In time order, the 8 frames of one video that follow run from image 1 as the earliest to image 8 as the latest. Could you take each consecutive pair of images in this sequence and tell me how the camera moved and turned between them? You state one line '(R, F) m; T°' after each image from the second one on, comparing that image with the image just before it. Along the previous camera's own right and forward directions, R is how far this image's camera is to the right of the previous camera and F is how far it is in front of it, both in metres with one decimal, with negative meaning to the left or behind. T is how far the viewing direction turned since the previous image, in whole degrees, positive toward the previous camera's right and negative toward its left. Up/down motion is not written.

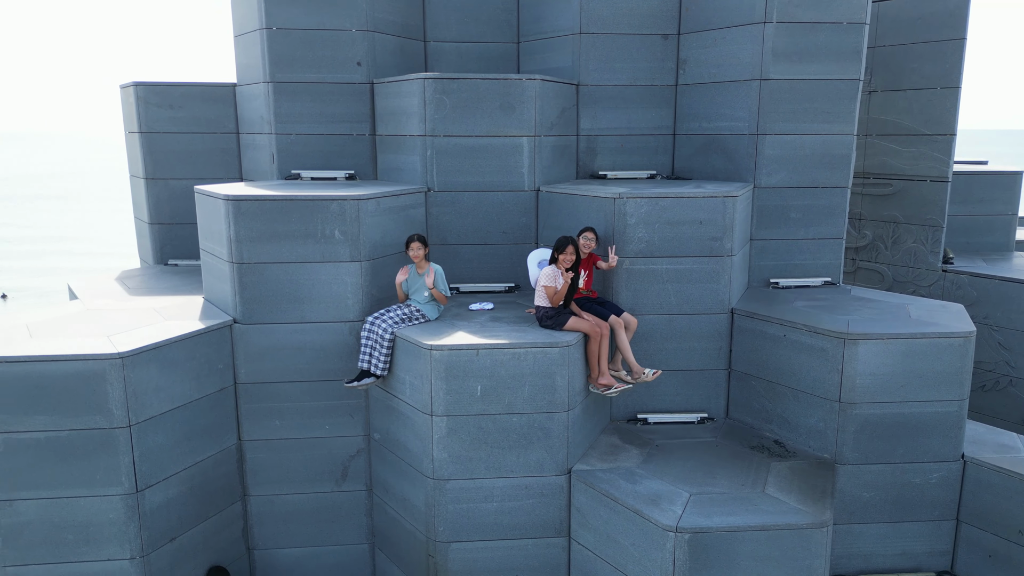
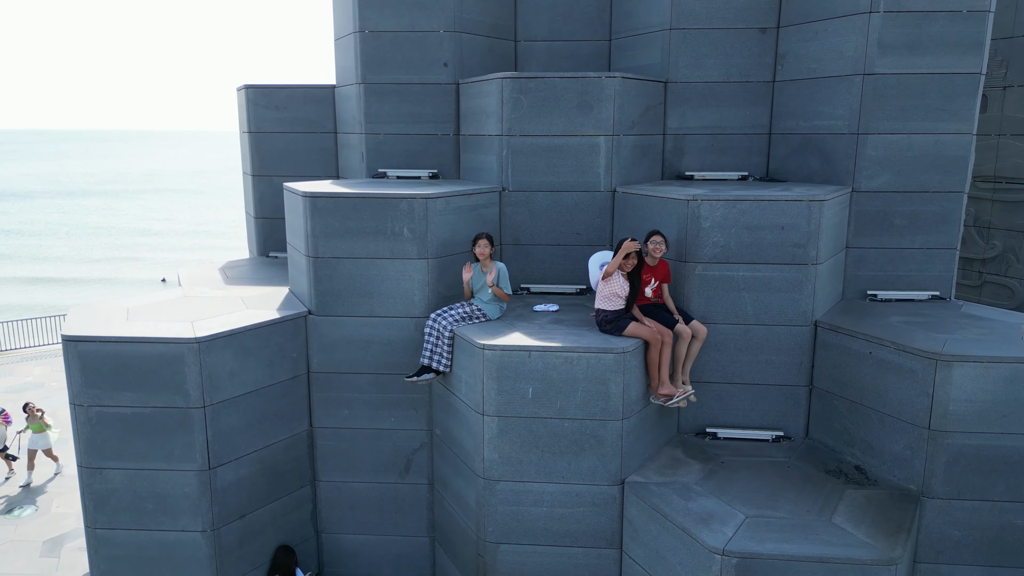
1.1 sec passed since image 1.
(+0.6, +0.2) m; -10°
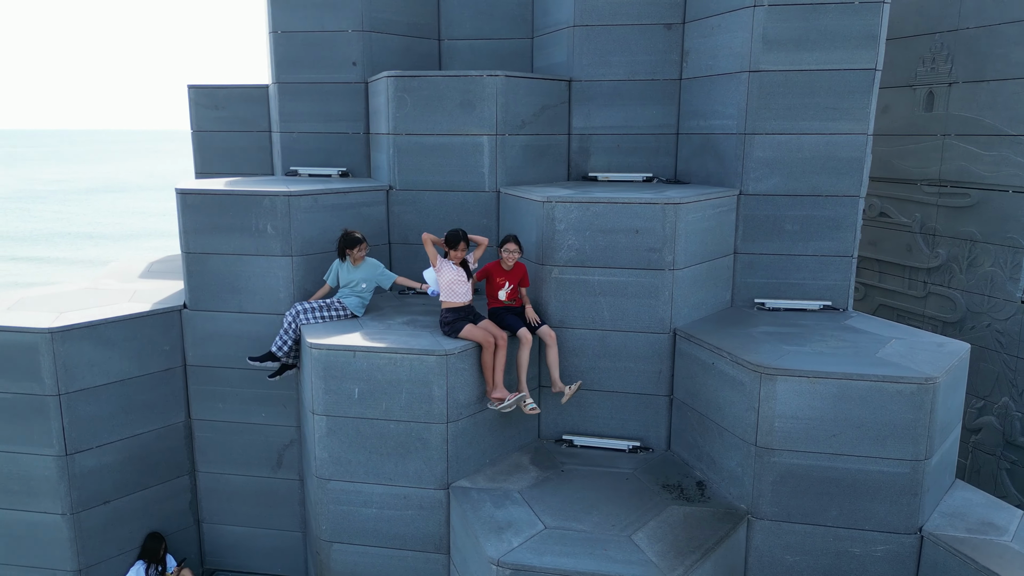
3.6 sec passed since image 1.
(+2.2, +0.2) m; -5°
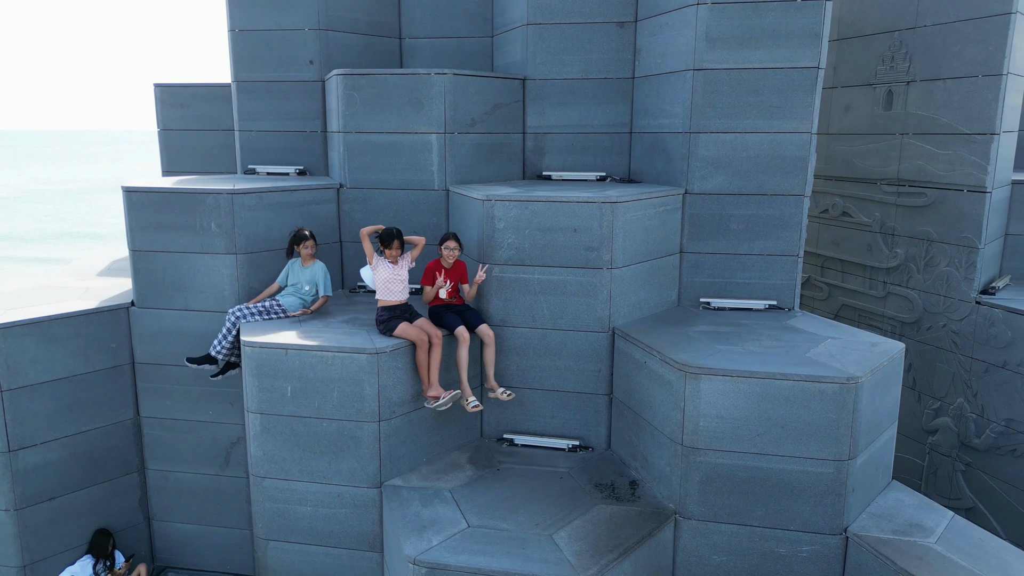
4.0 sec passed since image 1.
(+0.7, 0.0) m; 0°
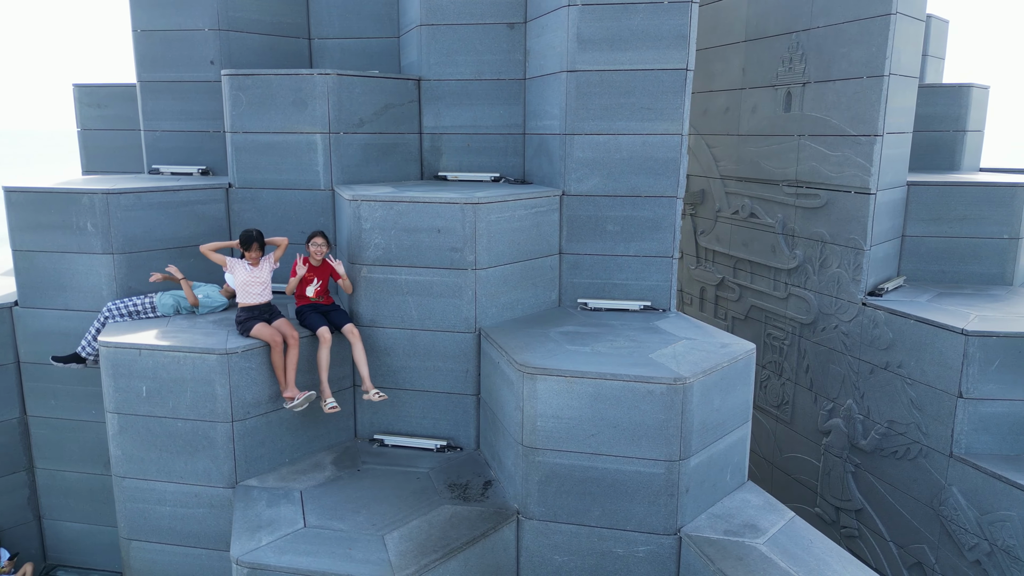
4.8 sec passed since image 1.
(+1.3, 0.0) m; 0°
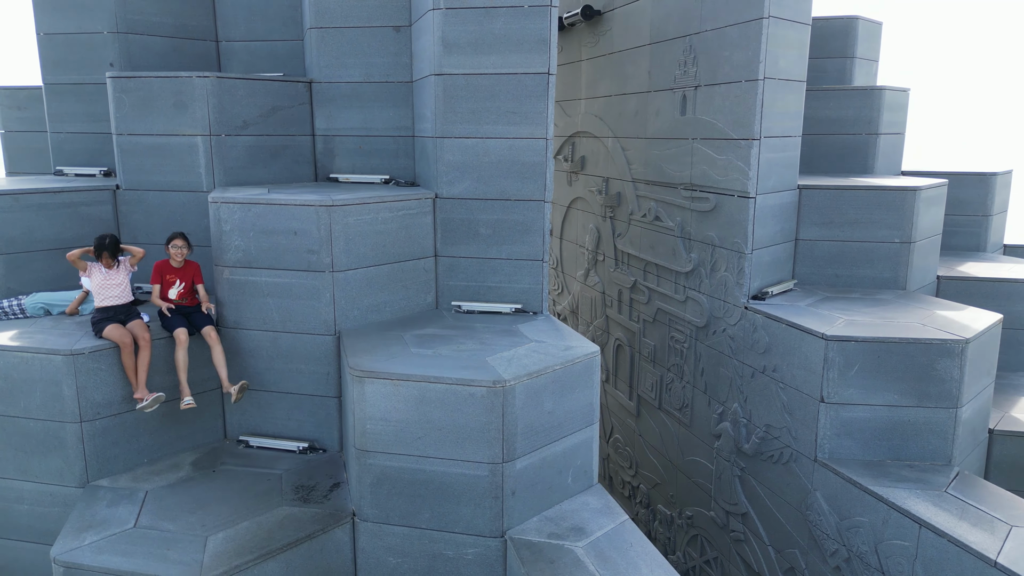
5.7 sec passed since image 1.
(+1.5, 0.0) m; 0°
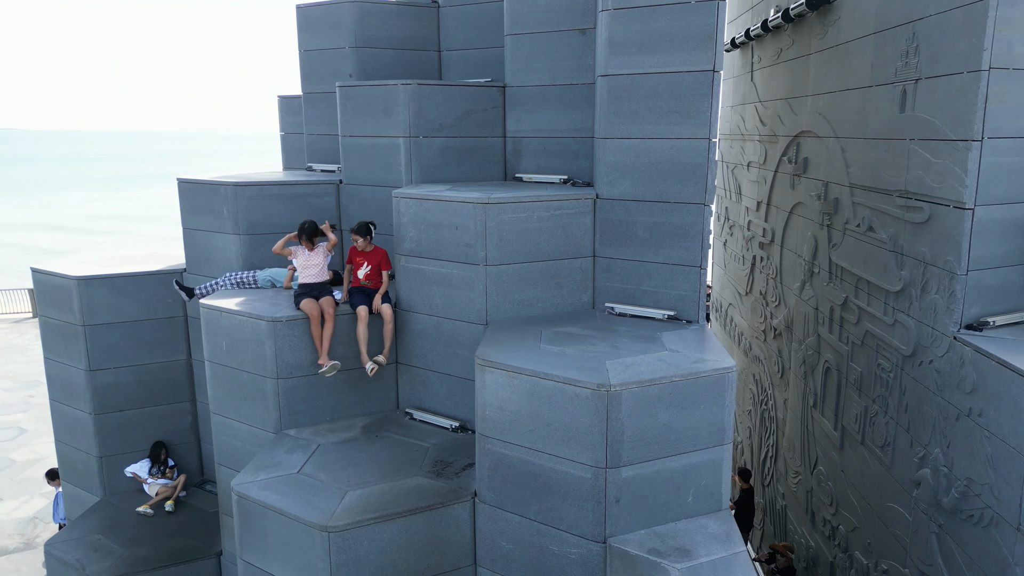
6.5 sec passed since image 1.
(+1.2, +0.2) m; -20°
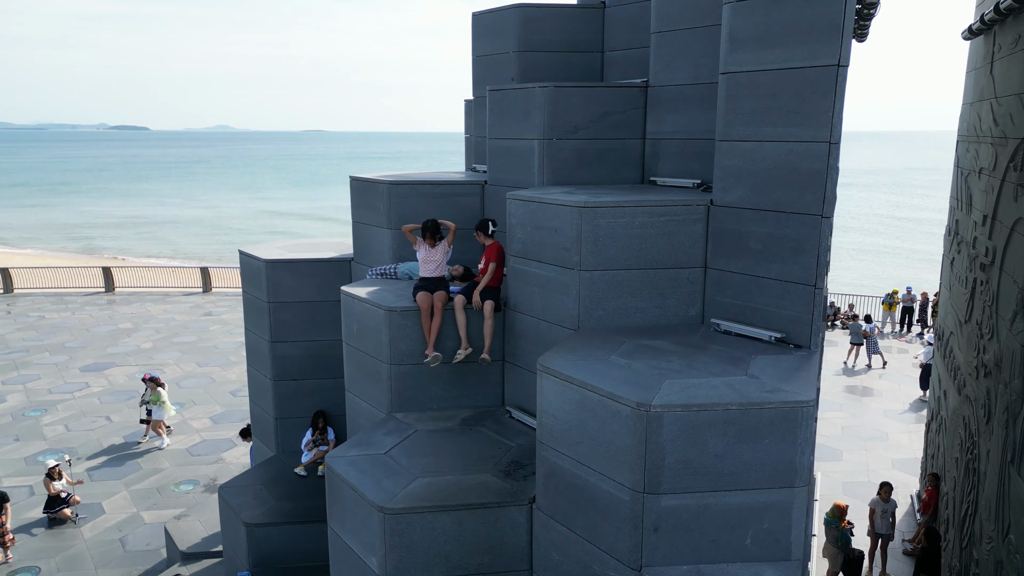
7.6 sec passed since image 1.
(+1.5, +0.3) m; -18°
